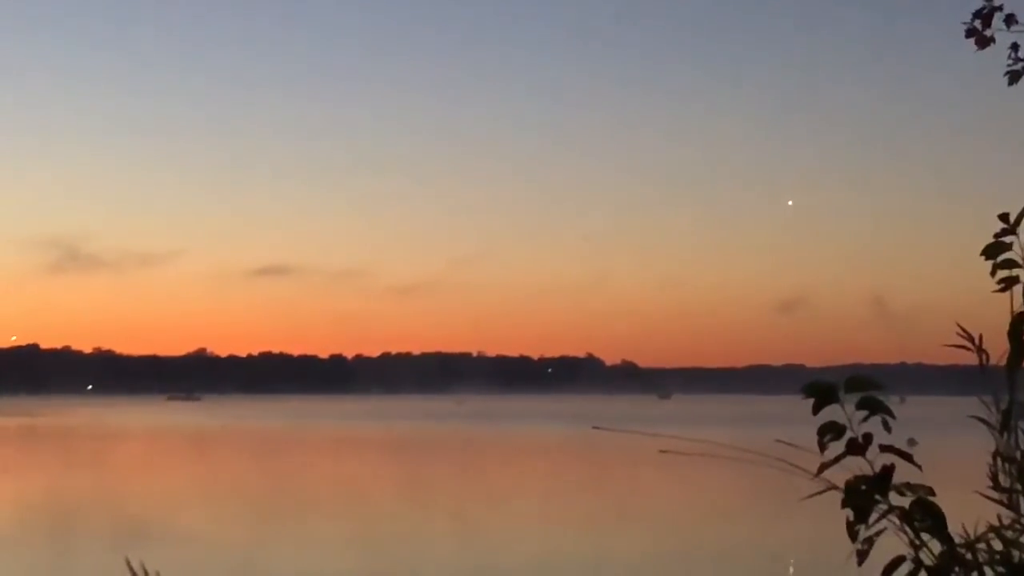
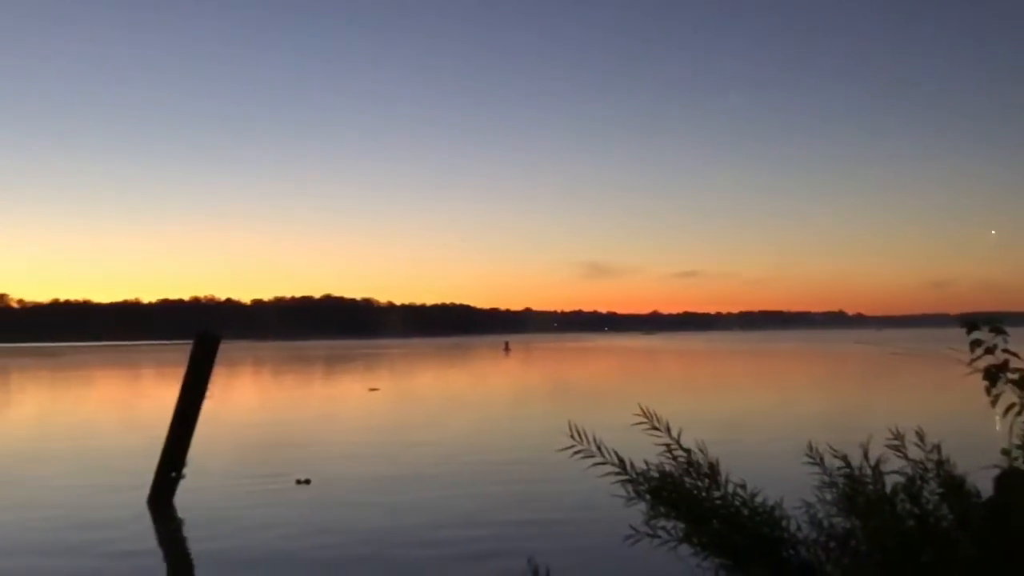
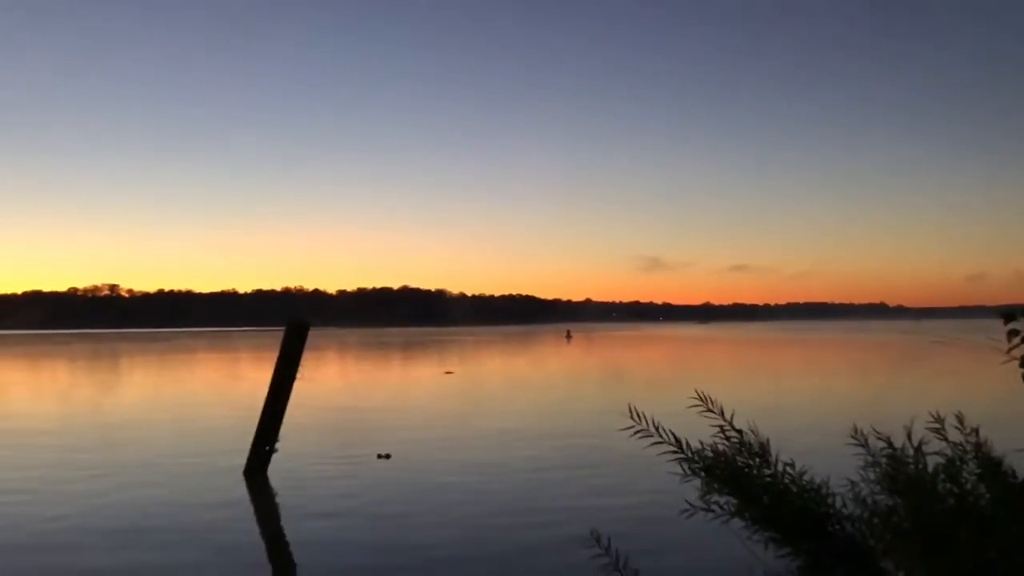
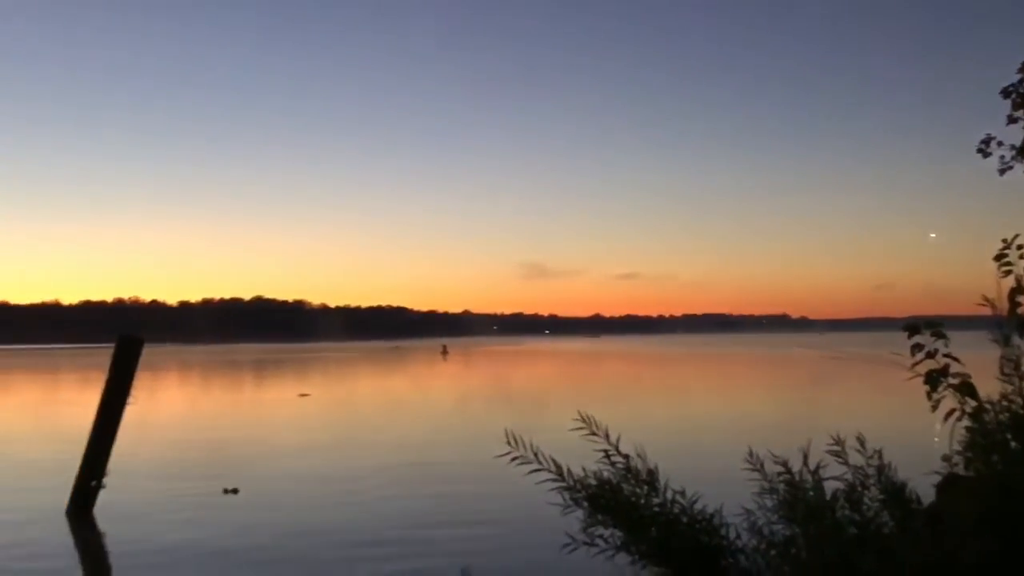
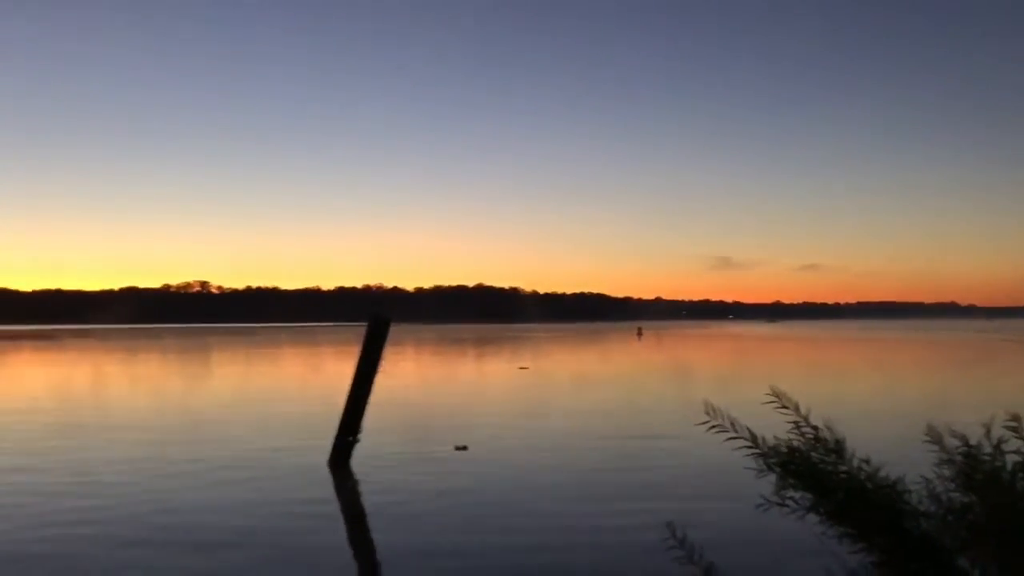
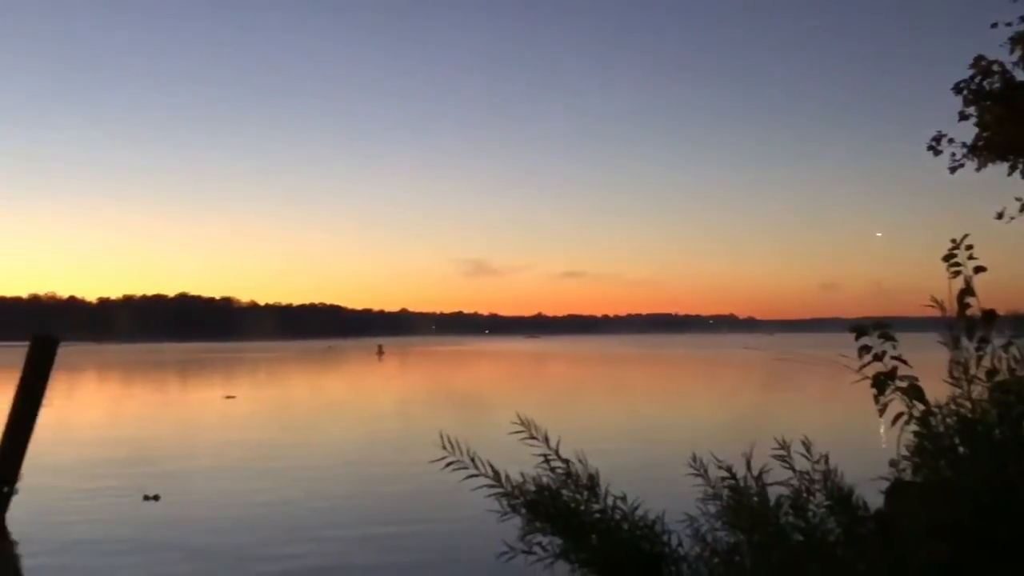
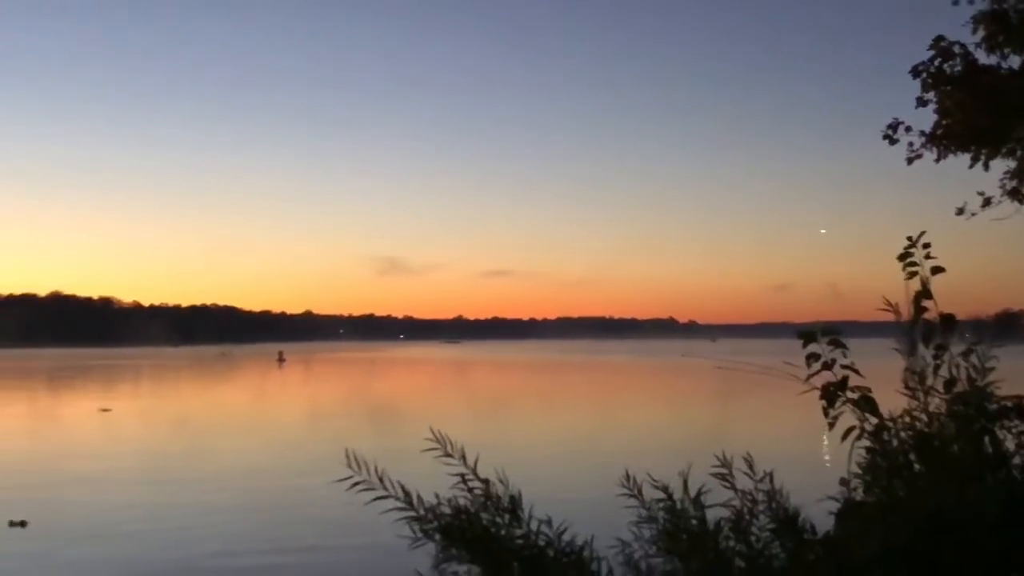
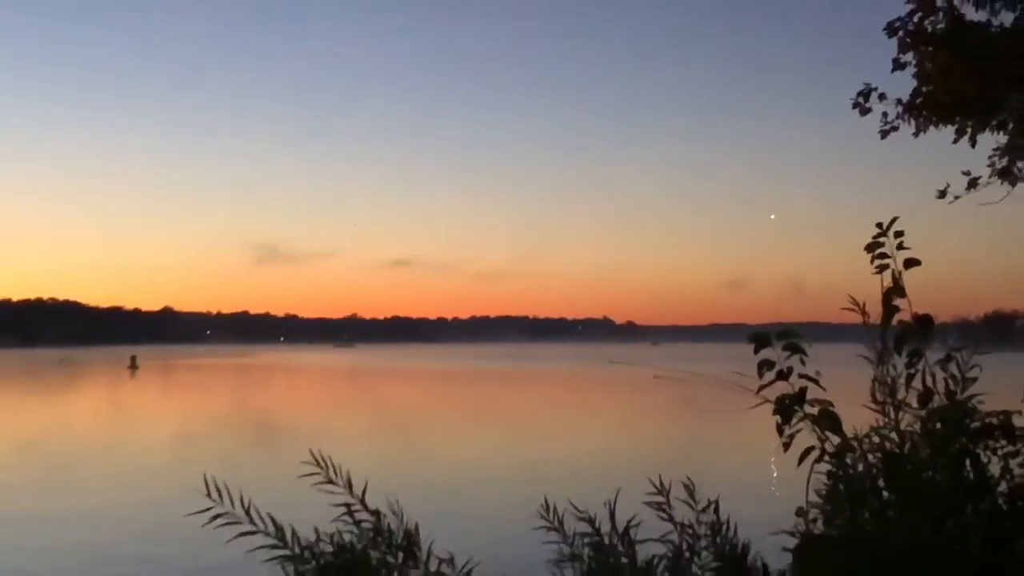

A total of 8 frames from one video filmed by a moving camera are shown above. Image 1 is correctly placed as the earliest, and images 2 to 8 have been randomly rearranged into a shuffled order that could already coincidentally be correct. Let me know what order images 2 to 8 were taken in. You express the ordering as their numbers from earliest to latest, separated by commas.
8, 7, 6, 4, 2, 3, 5
